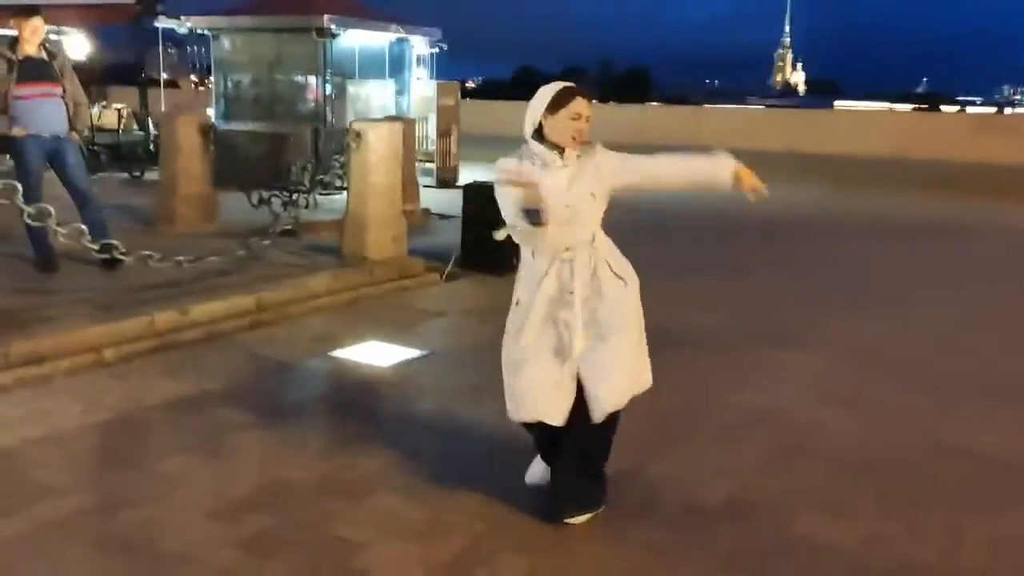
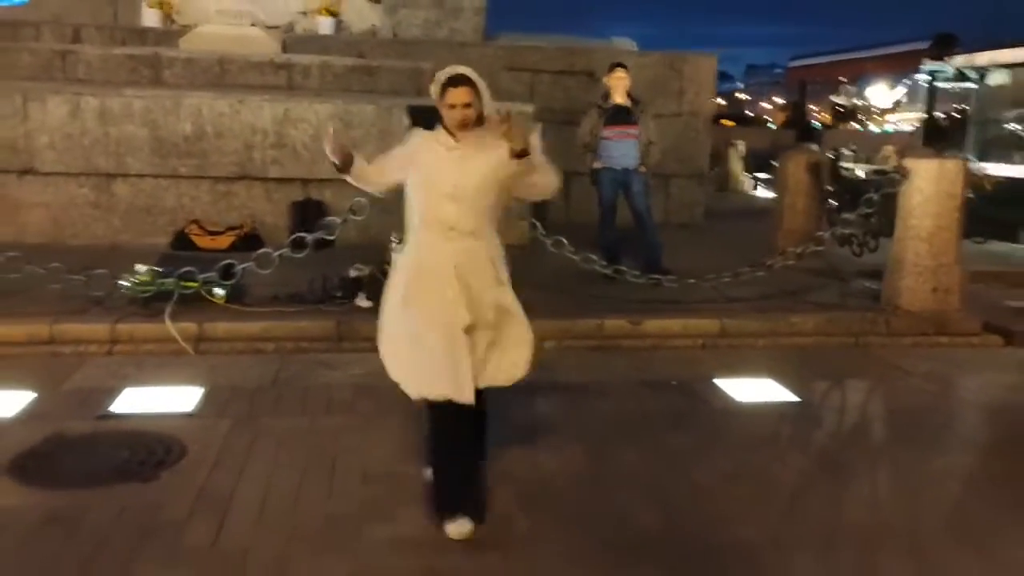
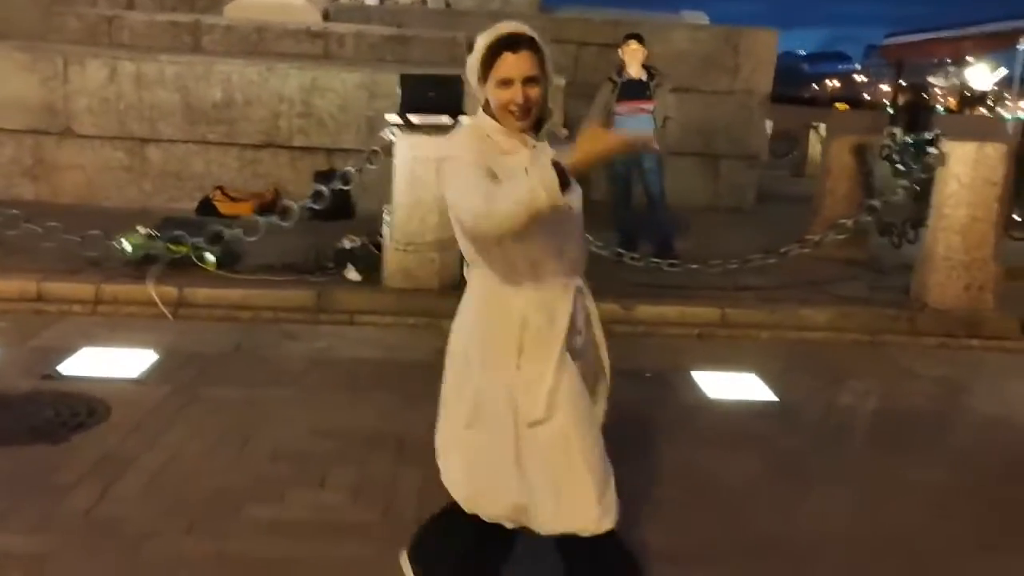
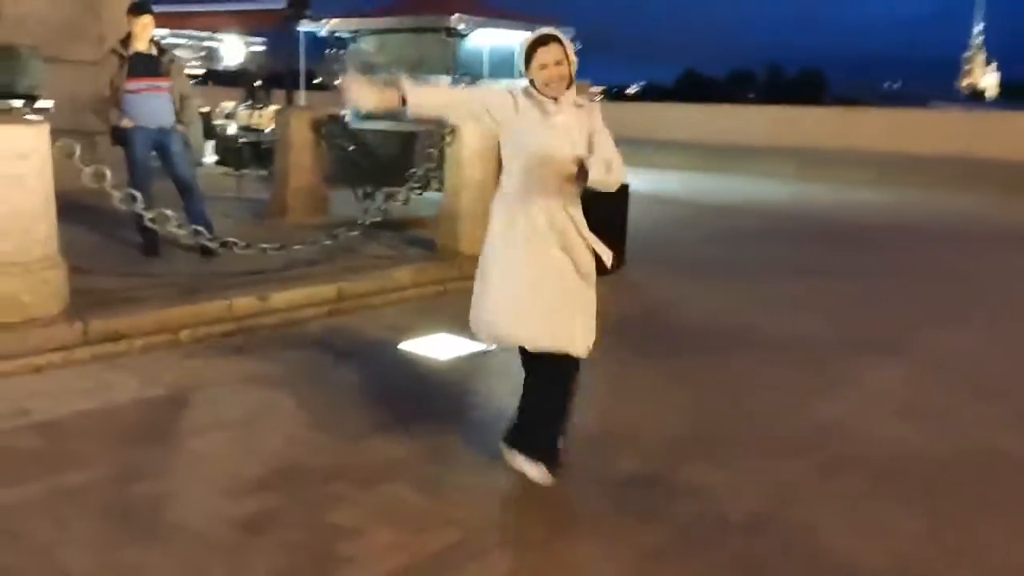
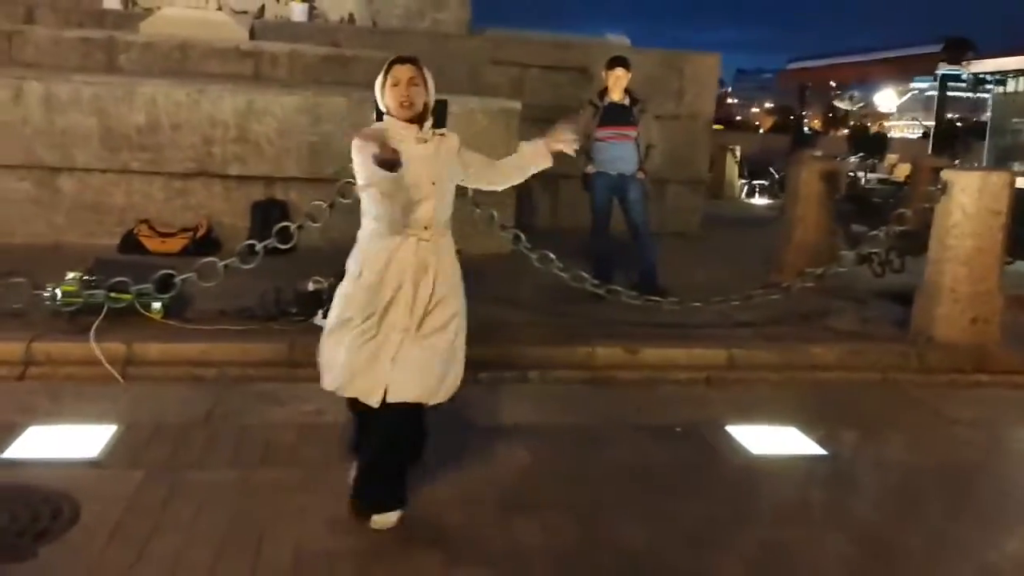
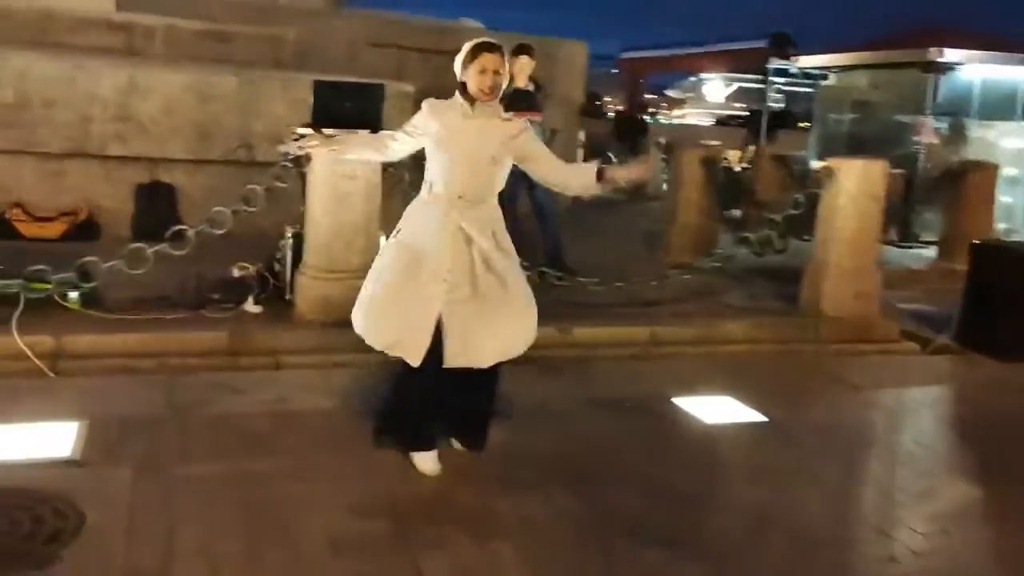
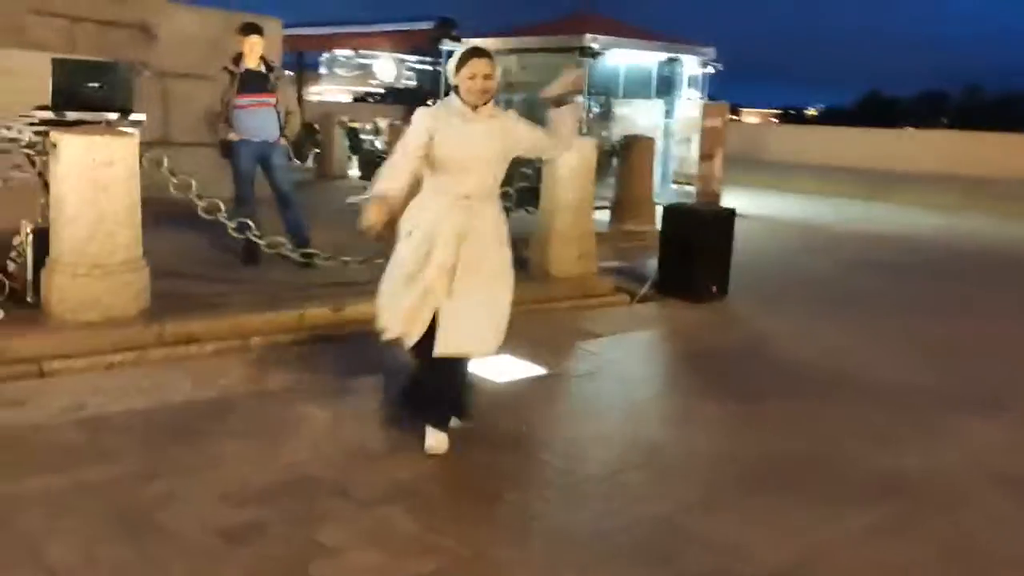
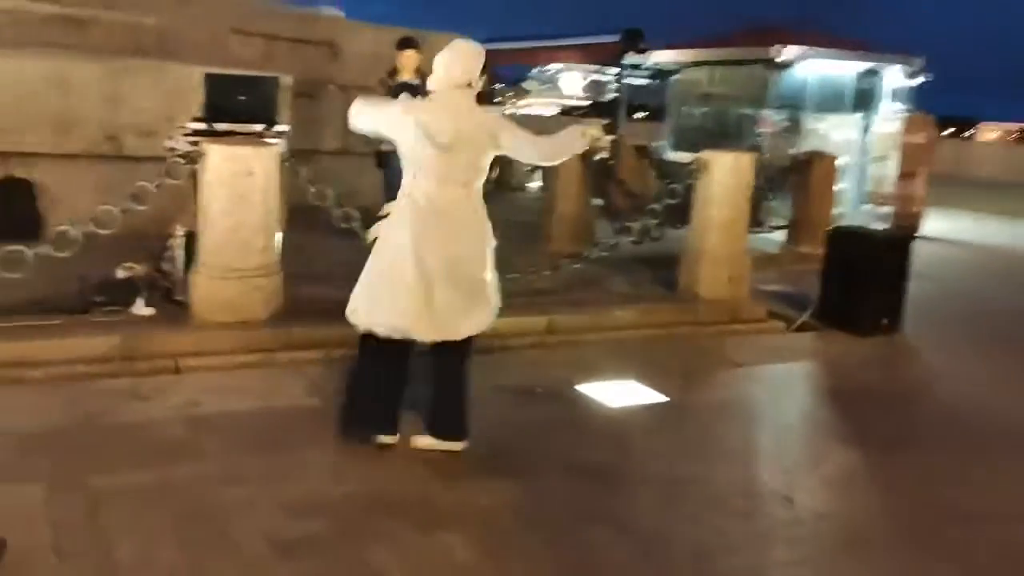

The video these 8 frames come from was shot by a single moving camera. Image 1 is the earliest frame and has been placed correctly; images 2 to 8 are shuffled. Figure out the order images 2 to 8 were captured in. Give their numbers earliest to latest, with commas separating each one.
4, 7, 8, 6, 5, 2, 3
